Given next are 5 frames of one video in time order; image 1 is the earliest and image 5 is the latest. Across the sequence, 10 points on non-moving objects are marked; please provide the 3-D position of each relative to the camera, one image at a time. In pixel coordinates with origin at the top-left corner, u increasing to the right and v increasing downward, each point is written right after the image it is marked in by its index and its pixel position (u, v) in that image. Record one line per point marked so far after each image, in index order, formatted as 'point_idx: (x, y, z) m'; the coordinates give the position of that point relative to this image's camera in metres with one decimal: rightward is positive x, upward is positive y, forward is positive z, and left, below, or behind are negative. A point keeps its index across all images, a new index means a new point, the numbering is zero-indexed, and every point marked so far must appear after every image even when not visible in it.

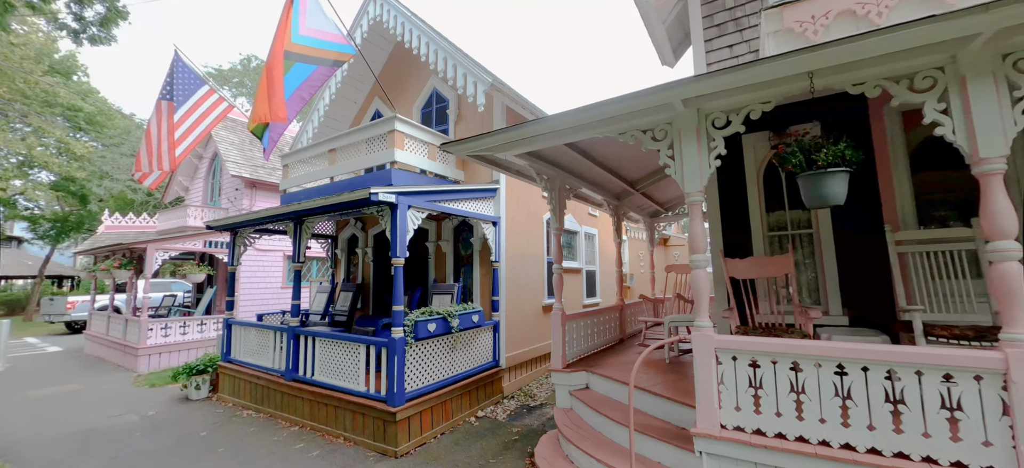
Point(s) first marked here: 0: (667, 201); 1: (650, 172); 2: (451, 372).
0: (+3.5, +0.7, +8.6) m
1: (+2.3, +1.1, +6.6) m
2: (-0.8, -1.9, +5.3) m
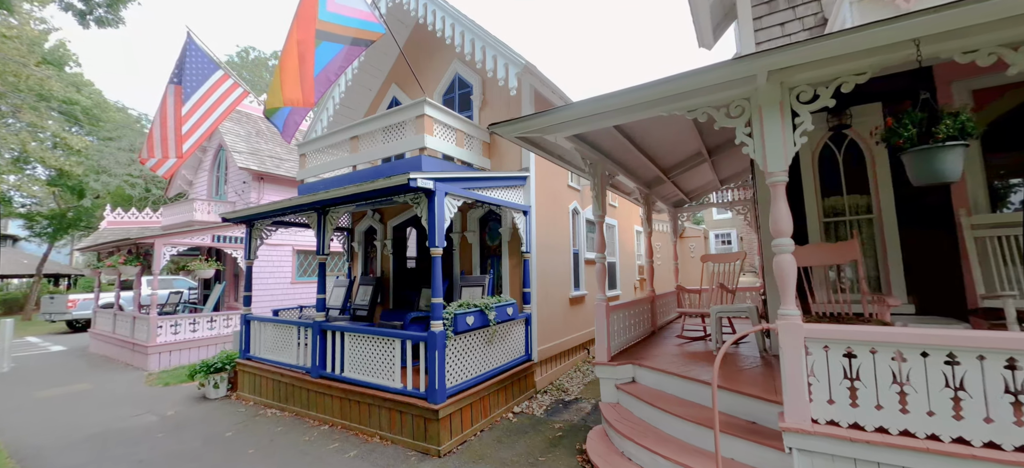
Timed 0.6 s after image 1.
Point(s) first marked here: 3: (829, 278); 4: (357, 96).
0: (+3.9, +1.0, +8.4) m
1: (+2.8, +1.3, +6.4) m
2: (-0.3, -1.8, +5.1) m
3: (+3.5, -0.5, +4.2) m
4: (-3.3, +3.0, +8.2) m
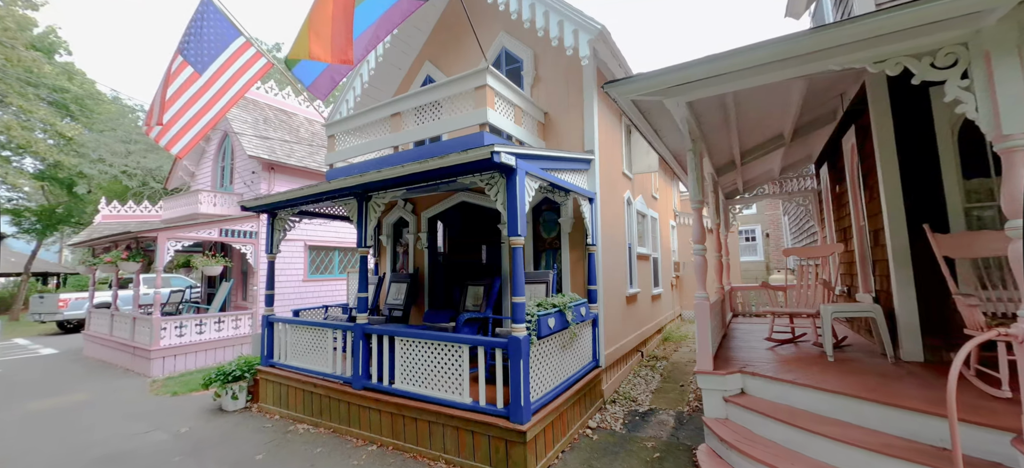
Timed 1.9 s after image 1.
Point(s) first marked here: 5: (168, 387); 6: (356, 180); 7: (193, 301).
0: (+4.8, +1.1, +7.8) m
1: (+3.7, +1.4, +5.7) m
2: (+0.6, -1.6, +4.4) m
3: (+4.4, -0.4, +3.6) m
4: (-2.5, +3.1, +7.5) m
5: (-6.6, -2.9, +7.3) m
6: (-1.9, +0.6, +4.6) m
7: (-9.5, -2.0, +11.5) m
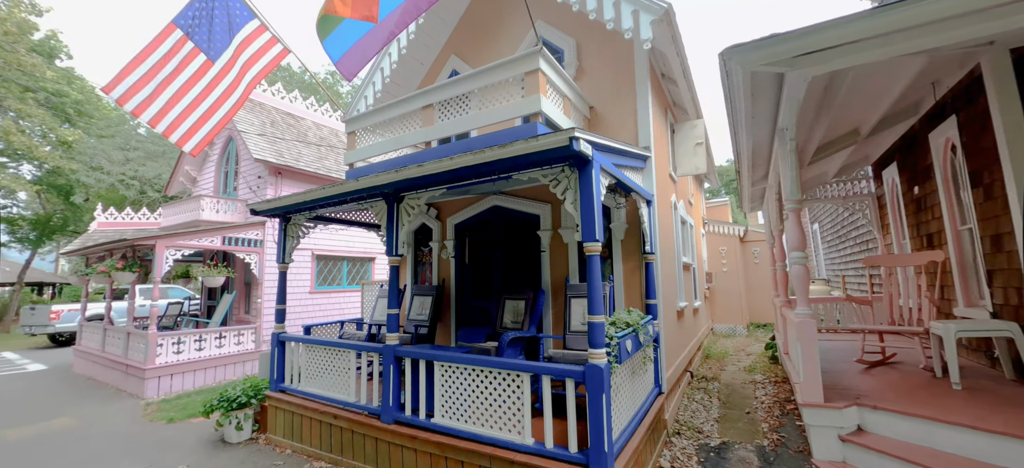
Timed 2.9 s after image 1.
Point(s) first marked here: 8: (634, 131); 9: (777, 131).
0: (+5.4, +1.0, +7.2) m
1: (+4.3, +1.3, +5.1) m
2: (+1.2, -1.7, +3.7) m
3: (+5.0, -0.4, +2.9) m
4: (-1.9, +3.0, +6.9) m
5: (-6.0, -3.0, +6.6) m
6: (-1.3, +0.6, +3.9) m
7: (-8.9, -2.3, +10.7) m
8: (+1.6, +1.4, +5.0) m
9: (+2.4, +0.9, +3.6) m
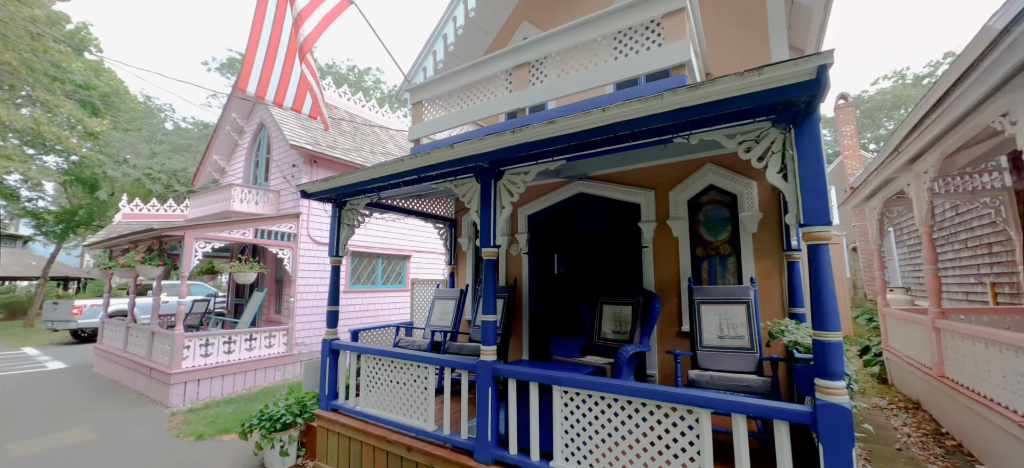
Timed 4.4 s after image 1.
0: (+6.6, +1.0, +6.1) m
1: (+5.5, +1.3, +4.1) m
2: (+2.2, -1.6, +2.8) m
3: (+6.1, -0.3, +1.9) m
4: (-0.7, +3.1, +6.1) m
5: (-4.9, -2.9, +5.8) m
6: (-0.2, +0.7, +3.1) m
7: (-7.7, -2.1, +10.1) m
8: (+2.7, +1.4, +4.1) m
9: (+3.5, +1.0, +2.6) m
